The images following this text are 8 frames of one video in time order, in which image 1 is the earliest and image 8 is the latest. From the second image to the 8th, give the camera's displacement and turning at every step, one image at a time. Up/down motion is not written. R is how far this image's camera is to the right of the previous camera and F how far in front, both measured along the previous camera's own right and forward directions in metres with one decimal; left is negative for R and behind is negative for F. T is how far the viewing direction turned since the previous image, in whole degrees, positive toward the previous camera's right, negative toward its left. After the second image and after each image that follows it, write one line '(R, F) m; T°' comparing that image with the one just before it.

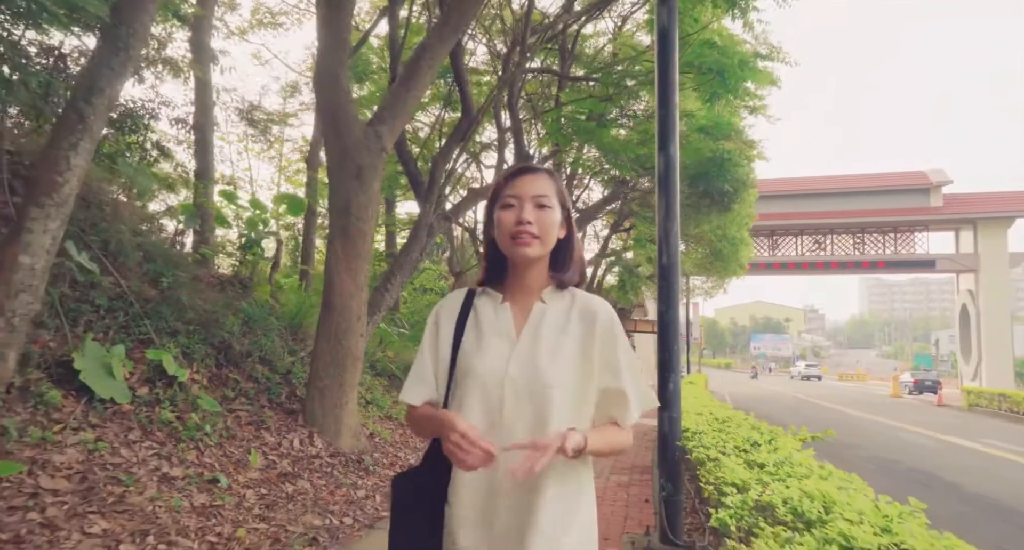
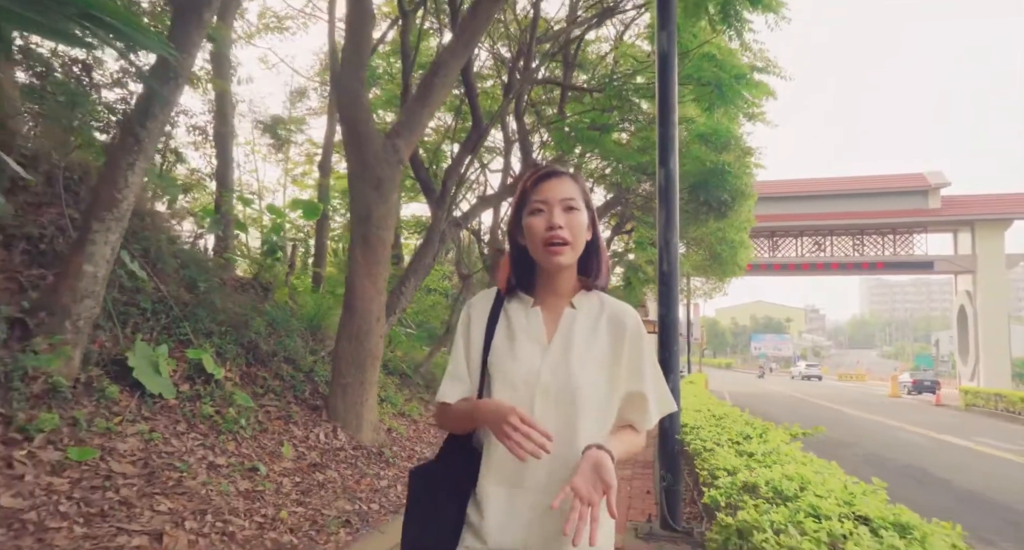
(-0.1, -0.4) m; 0°
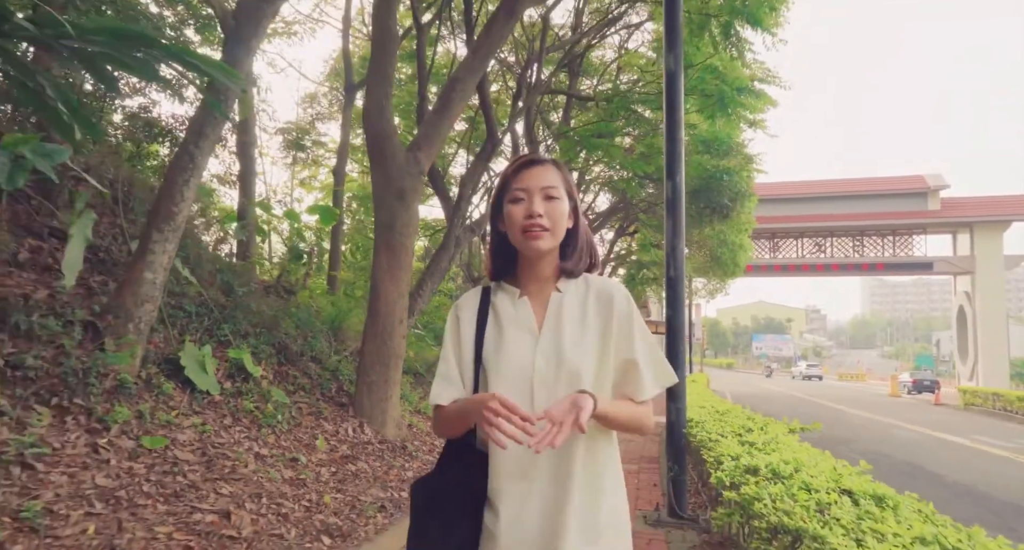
(-0.2, -0.4) m; 0°
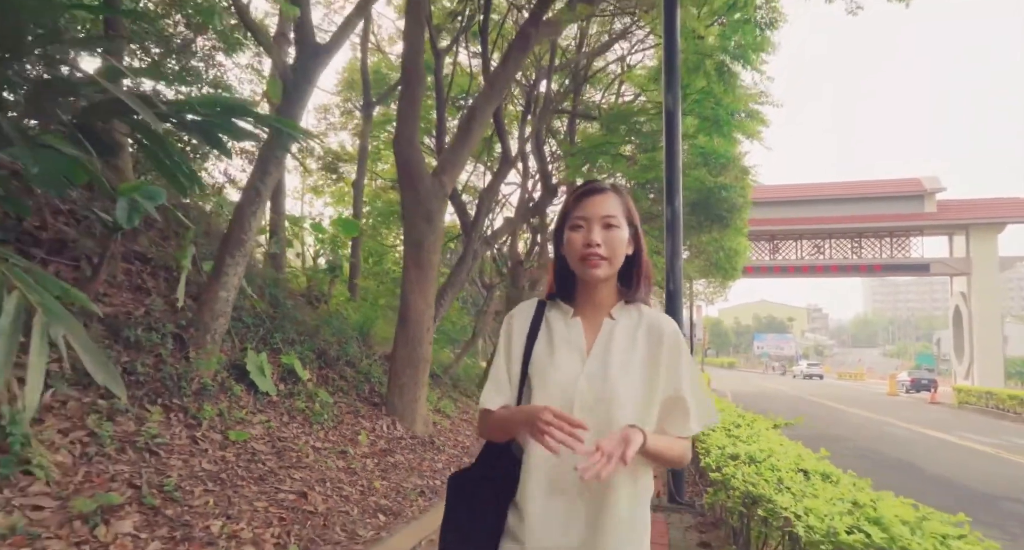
(-0.2, -0.7) m; 0°
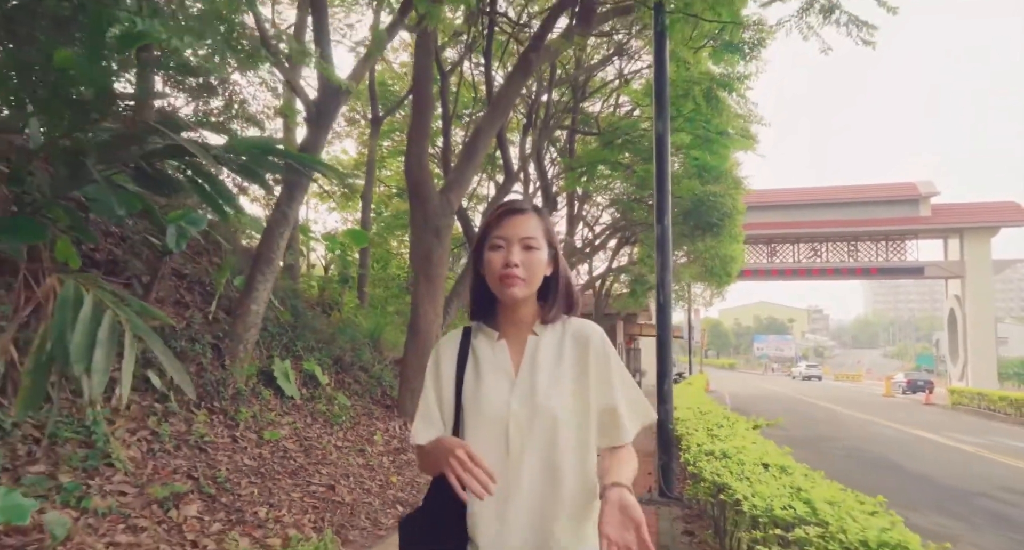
(0.0, -0.6) m; 0°
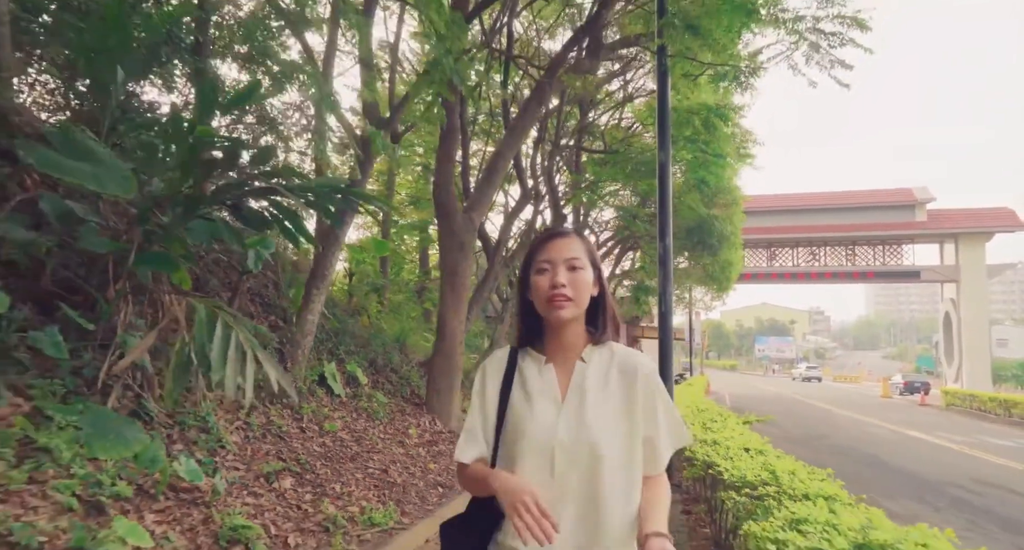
(-0.2, -0.9) m; 0°
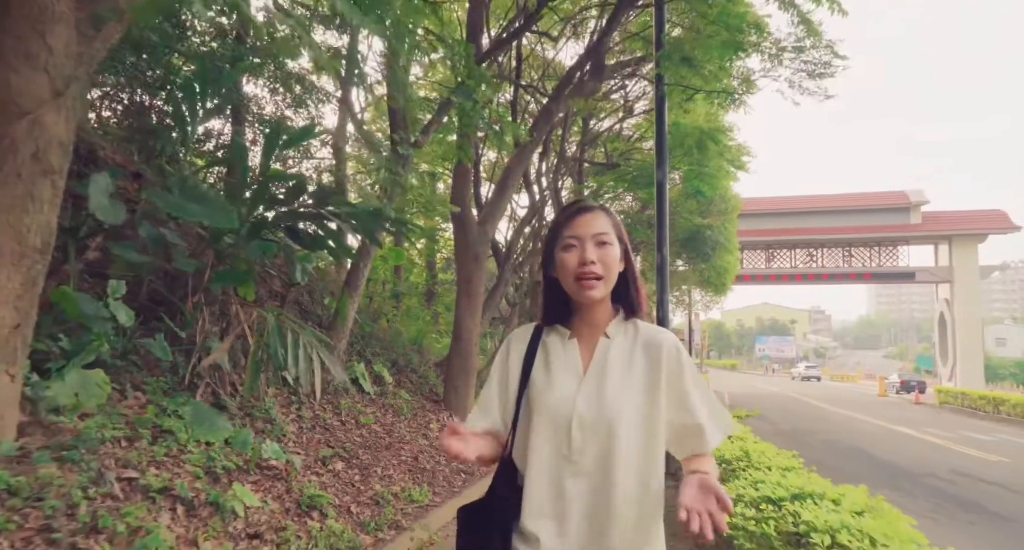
(-0.2, -0.8) m; 0°
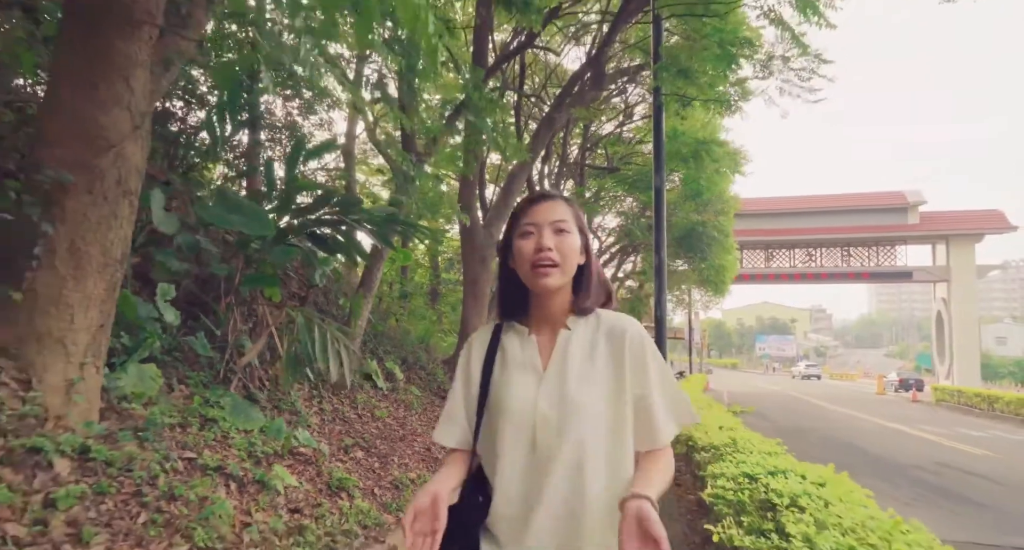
(-0.1, -0.4) m; 0°
